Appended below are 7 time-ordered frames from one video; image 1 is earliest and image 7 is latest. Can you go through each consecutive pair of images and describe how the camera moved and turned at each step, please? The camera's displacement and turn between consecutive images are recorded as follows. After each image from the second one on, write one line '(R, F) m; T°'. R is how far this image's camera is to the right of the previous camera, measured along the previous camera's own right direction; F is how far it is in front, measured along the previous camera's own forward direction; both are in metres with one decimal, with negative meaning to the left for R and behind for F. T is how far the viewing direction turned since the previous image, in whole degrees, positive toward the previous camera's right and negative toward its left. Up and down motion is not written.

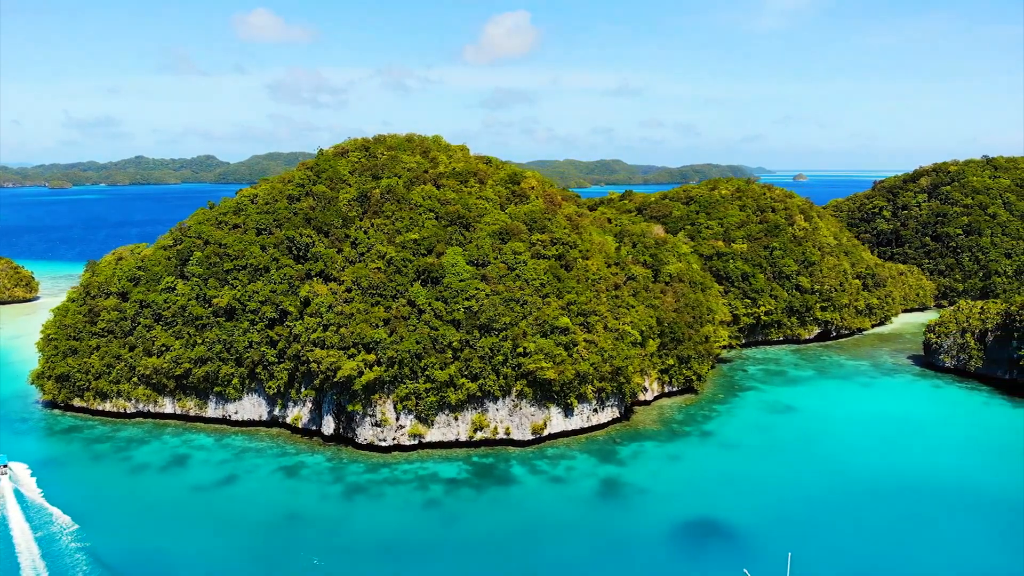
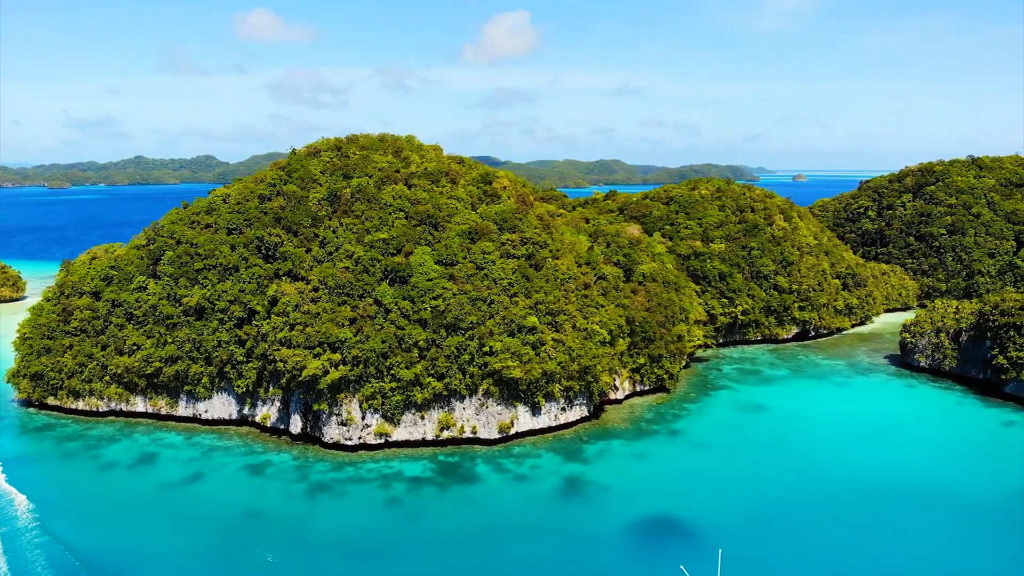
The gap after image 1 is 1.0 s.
(+1.8, -0.1) m; 0°
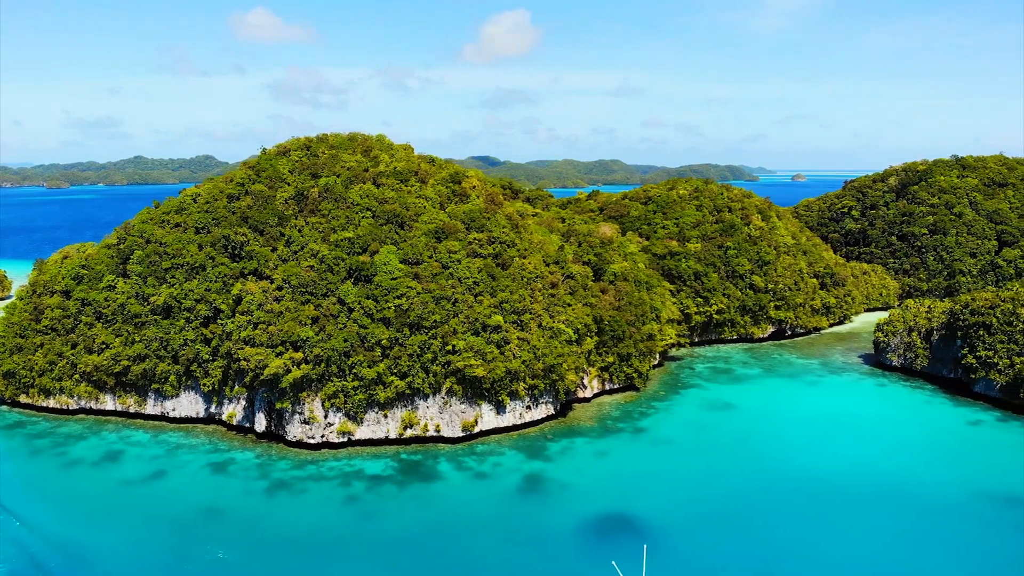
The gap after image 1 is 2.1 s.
(+2.0, -0.1) m; 0°
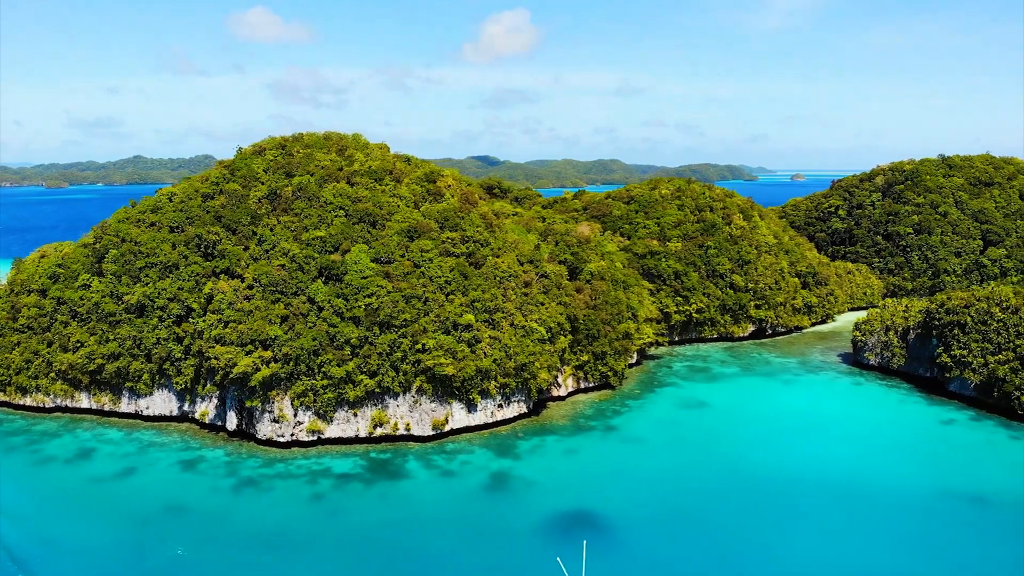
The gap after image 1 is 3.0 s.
(+1.6, -0.1) m; 0°
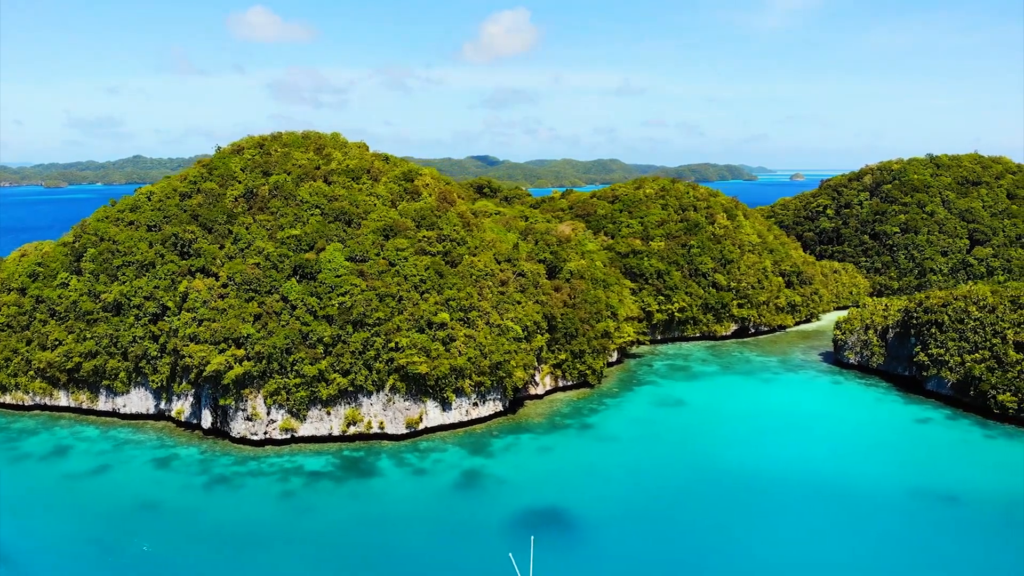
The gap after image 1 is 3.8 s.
(+1.4, -0.1) m; 0°
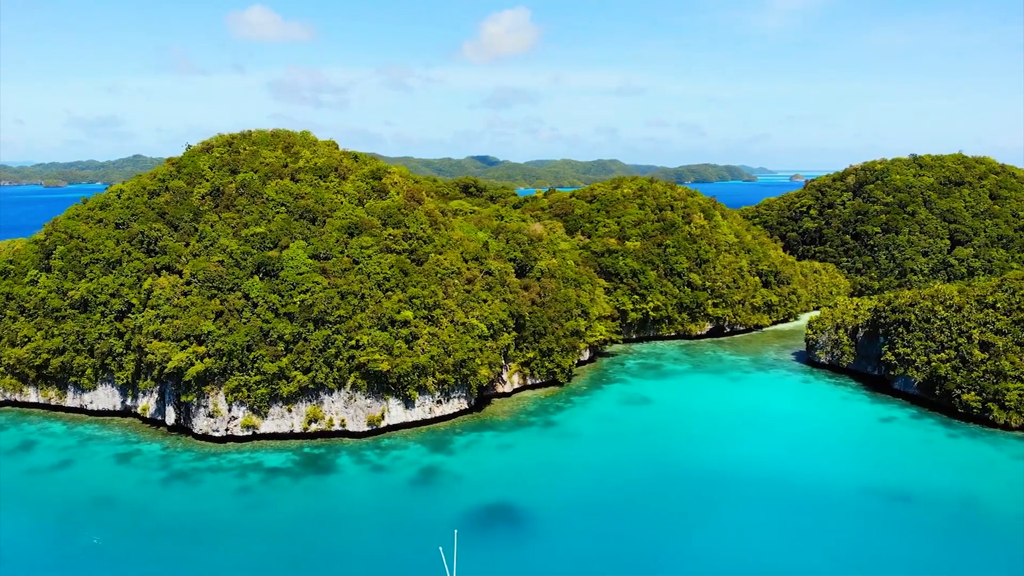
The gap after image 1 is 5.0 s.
(+2.1, -0.2) m; 0°
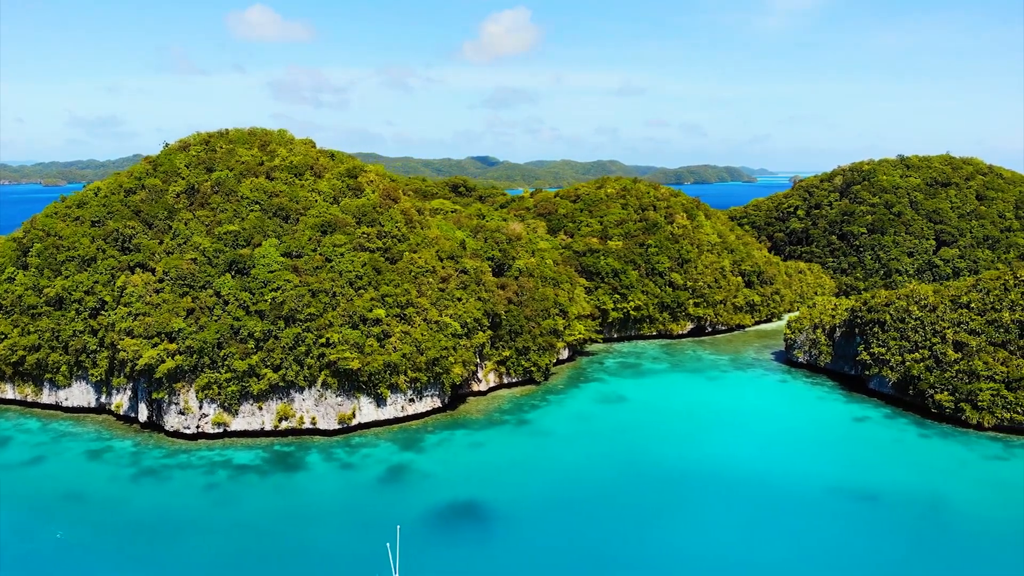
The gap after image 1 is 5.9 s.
(+1.5, -0.1) m; 0°
